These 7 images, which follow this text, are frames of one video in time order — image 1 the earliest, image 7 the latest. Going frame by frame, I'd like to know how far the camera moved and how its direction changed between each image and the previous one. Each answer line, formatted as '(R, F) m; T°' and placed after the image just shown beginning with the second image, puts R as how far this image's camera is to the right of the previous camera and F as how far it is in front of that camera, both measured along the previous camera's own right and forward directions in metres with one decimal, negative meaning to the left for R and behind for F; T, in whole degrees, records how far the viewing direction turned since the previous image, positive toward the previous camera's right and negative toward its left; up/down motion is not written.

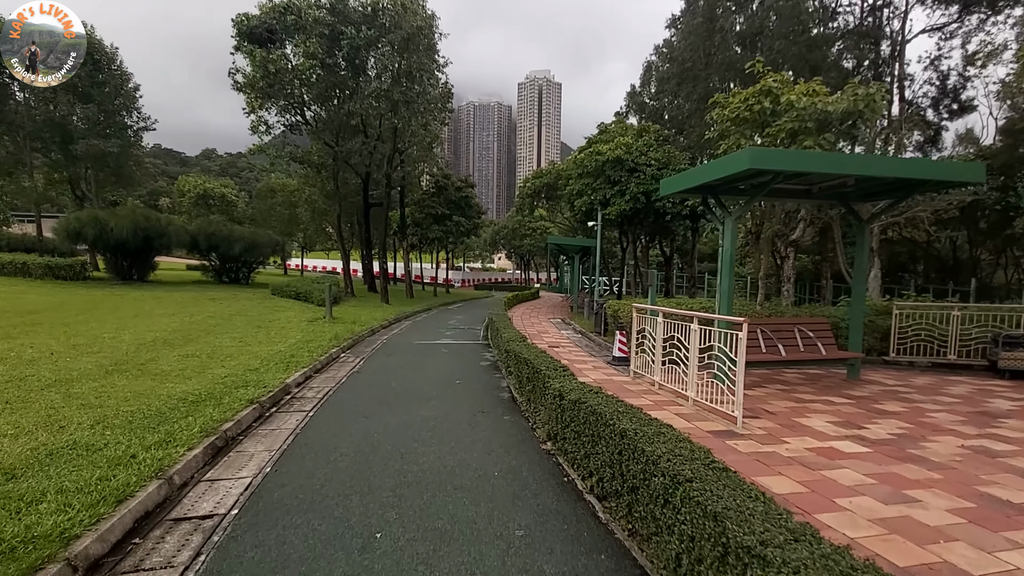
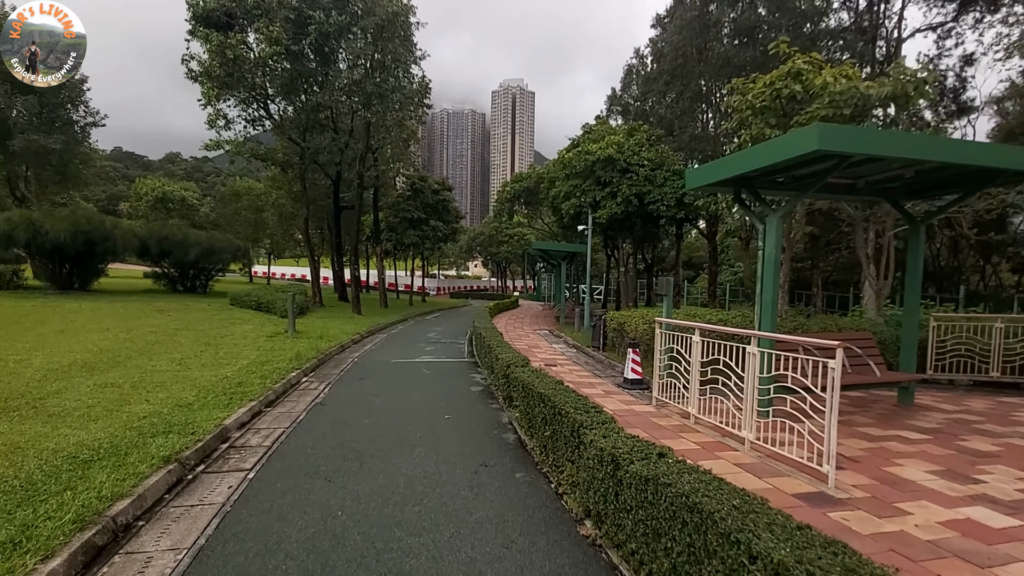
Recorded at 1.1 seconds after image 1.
(-0.3, +1.4) m; +3°
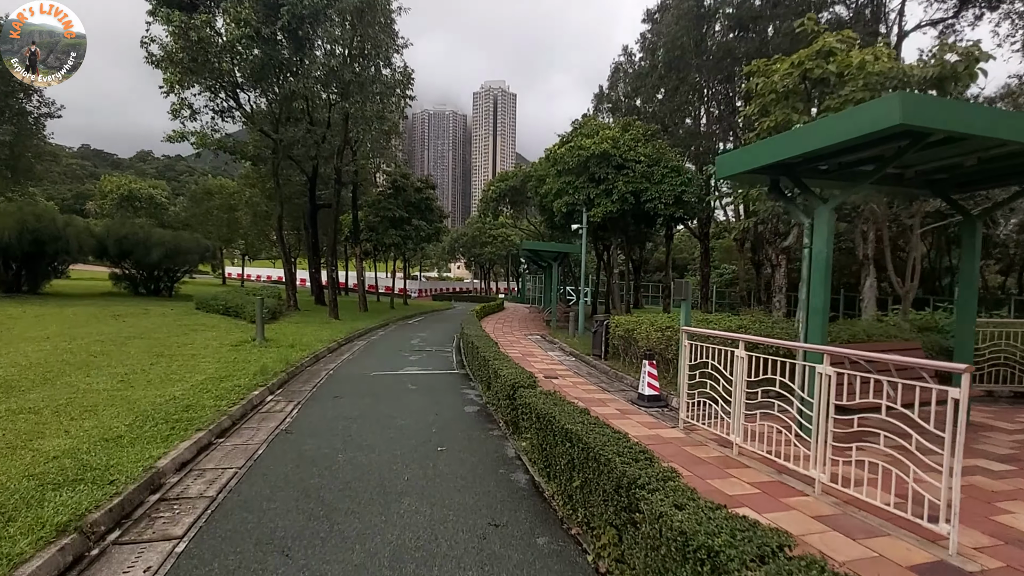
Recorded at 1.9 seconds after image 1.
(-0.2, +1.0) m; +2°
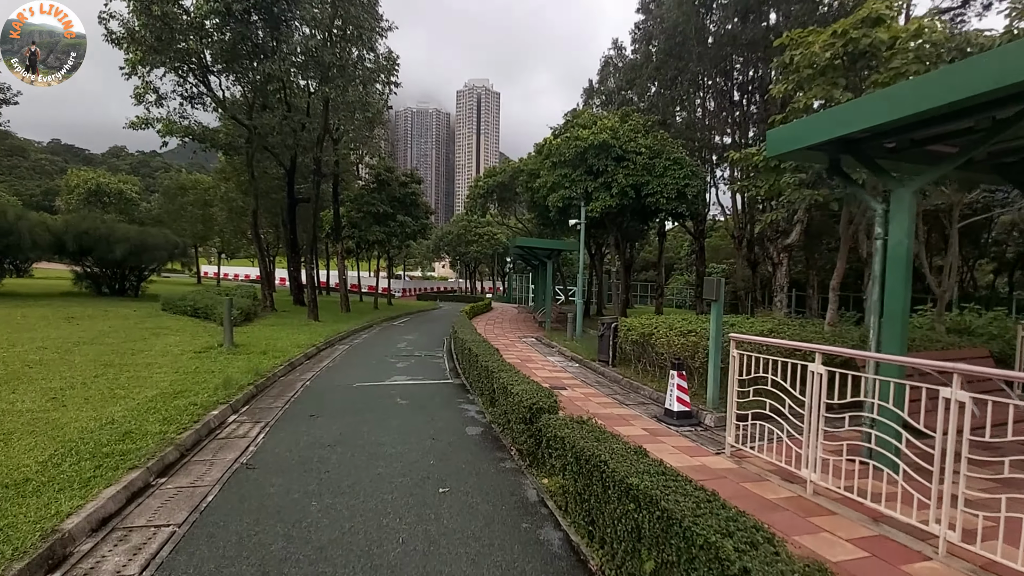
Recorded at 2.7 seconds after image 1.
(-0.3, +1.0) m; +2°
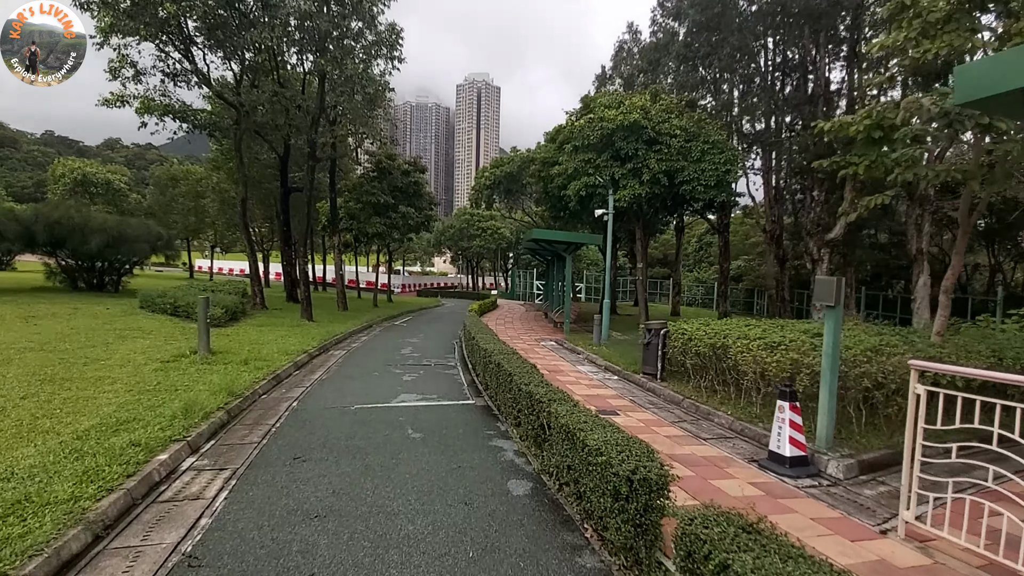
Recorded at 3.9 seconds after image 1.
(-0.5, +1.6) m; 0°
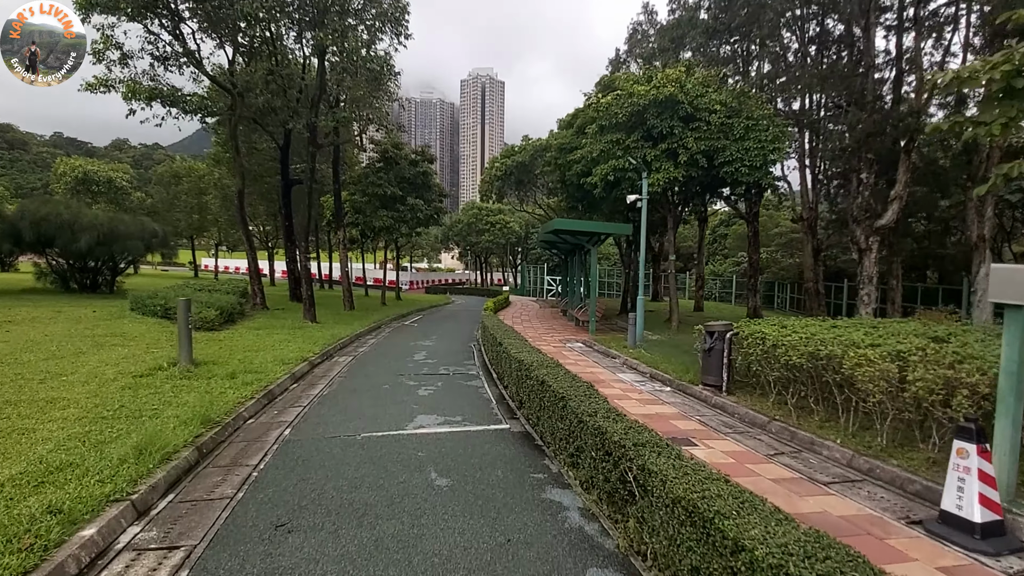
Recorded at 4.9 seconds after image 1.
(-0.4, +1.3) m; -1°
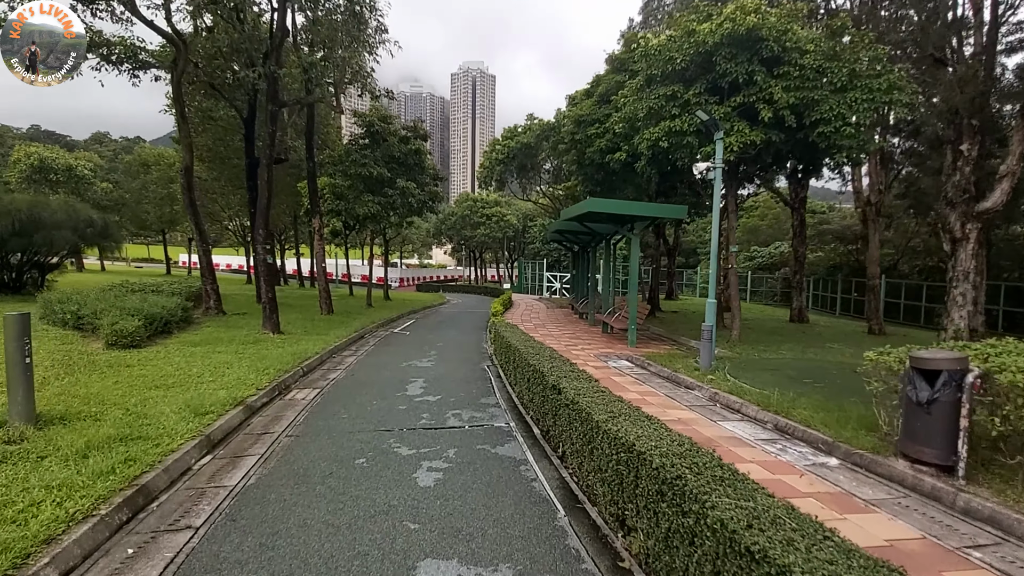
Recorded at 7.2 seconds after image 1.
(-0.6, +3.0) m; +1°
